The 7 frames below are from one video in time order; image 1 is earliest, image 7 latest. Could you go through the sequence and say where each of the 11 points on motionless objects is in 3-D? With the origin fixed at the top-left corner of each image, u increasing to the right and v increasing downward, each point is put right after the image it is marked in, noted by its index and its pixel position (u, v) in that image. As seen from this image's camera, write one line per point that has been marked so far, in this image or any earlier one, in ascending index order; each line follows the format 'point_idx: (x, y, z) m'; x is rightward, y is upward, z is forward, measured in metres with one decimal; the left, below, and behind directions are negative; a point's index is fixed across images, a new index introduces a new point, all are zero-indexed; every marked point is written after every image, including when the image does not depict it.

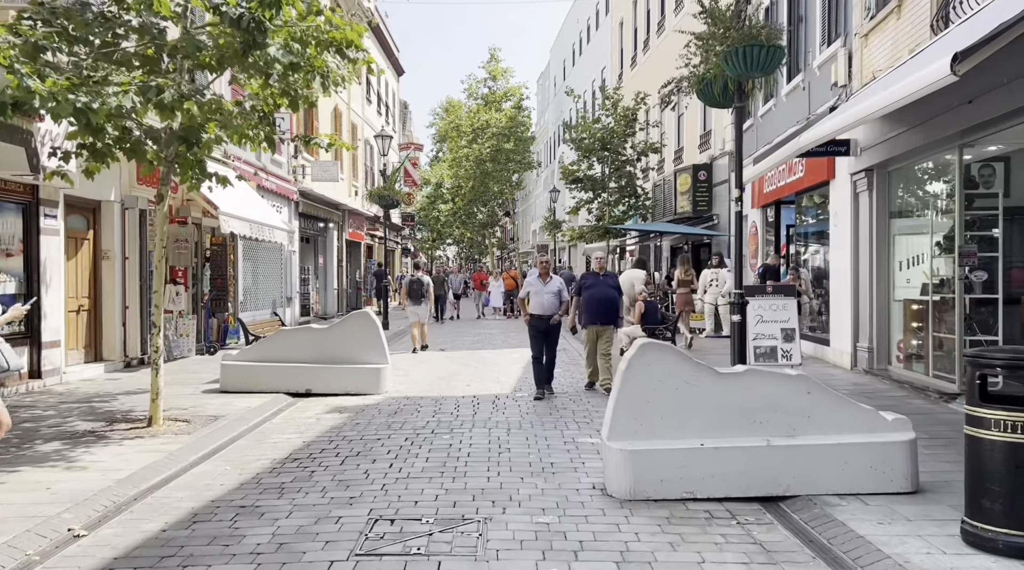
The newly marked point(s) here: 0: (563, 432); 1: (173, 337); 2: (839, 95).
0: (+0.4, -1.3, +7.8) m
1: (-5.3, -0.8, +14.4) m
2: (+4.3, +2.5, +12.0) m
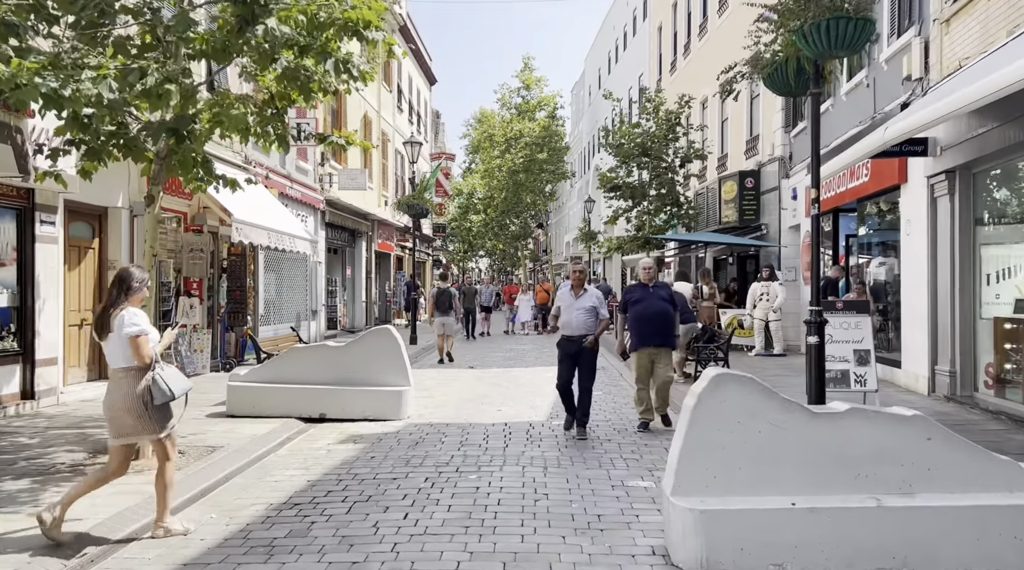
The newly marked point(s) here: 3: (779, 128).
0: (+0.7, -1.4, +6.6) m
1: (-4.8, -1.0, +13.5) m
2: (+4.7, +2.3, +10.8) m
3: (+6.1, +3.6, +20.5) m
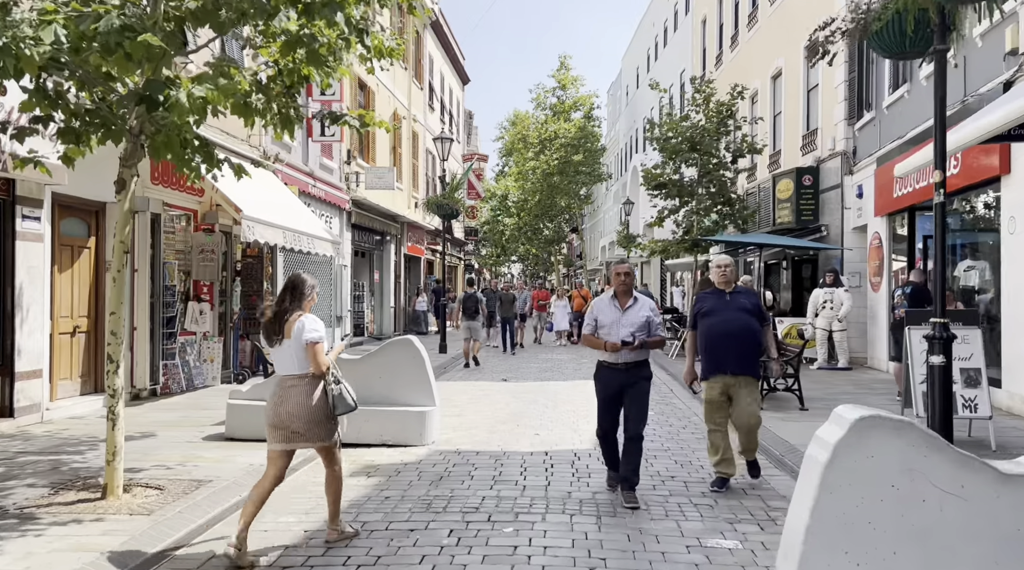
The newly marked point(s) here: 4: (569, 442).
0: (+1.0, -1.4, +5.3) m
1: (-4.3, -1.1, +12.3) m
2: (+5.2, +2.2, +9.3) m
3: (+6.9, +3.4, +19.0) m
4: (+0.5, -1.4, +8.3) m
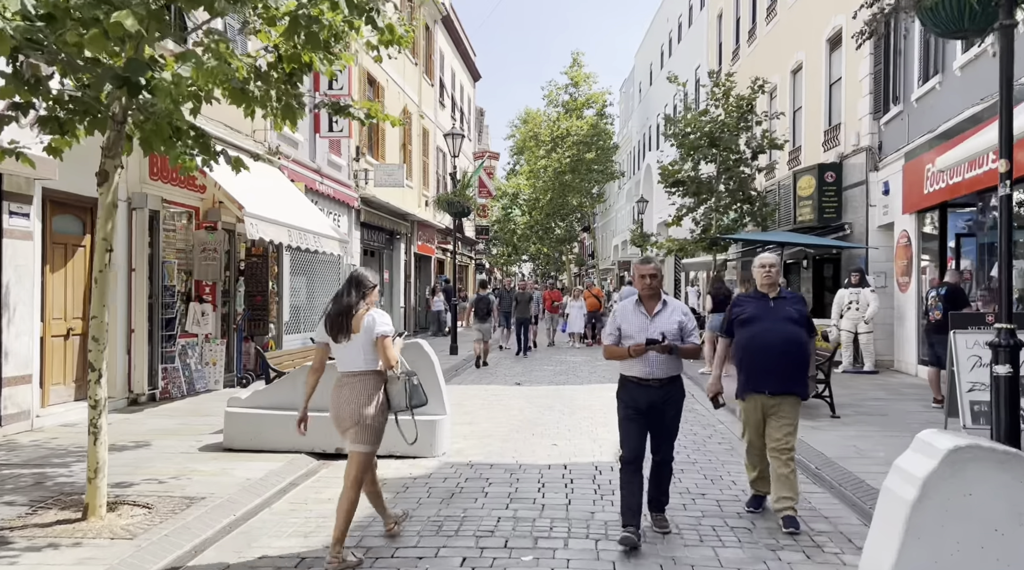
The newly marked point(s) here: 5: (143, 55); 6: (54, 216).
0: (+1.1, -1.4, +4.8) m
1: (-4.1, -1.1, +11.9) m
2: (+5.3, +2.2, +8.7) m
3: (+7.2, +3.4, +18.4) m
4: (+0.7, -1.5, +7.8) m
5: (-2.0, +1.3, +5.0) m
6: (-4.9, +0.7, +9.7) m
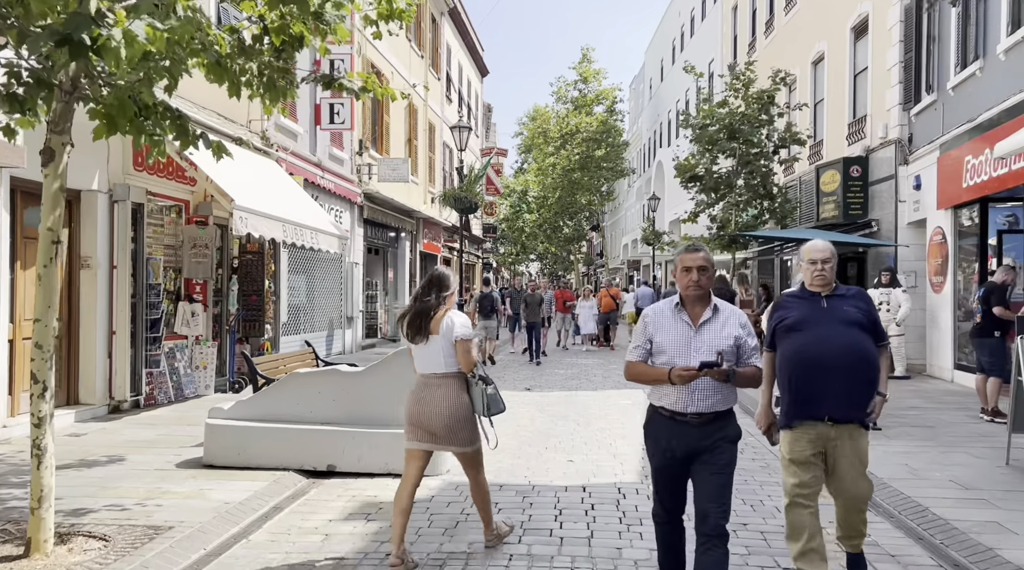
0: (+1.2, -1.4, +3.9) m
1: (-4.0, -1.0, +11.1) m
2: (+5.4, +2.2, +7.8) m
3: (+7.4, +3.4, +17.5) m
4: (+0.7, -1.5, +7.0) m
5: (-2.0, +1.3, +4.3) m
6: (-4.8, +0.8, +8.9) m
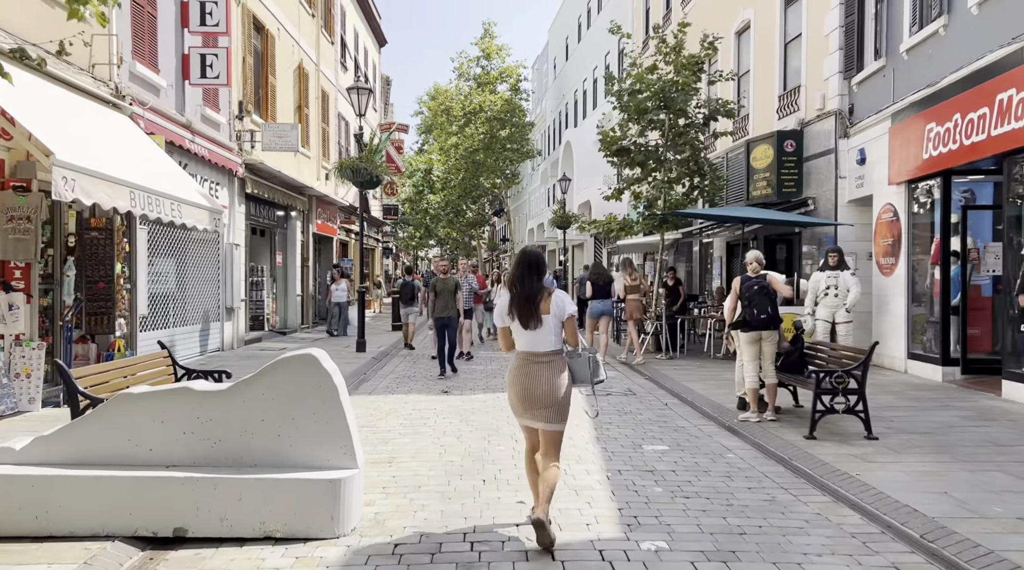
0: (+1.1, -1.3, +2.0) m
1: (-4.8, -0.9, +8.5) m
2: (+4.9, +2.4, +6.3) m
3: (+5.7, +3.7, +16.2) m
4: (+0.4, -1.3, +5.0) m
5: (-2.0, +1.3, +1.9) m
6: (-5.3, +0.9, +6.3) m
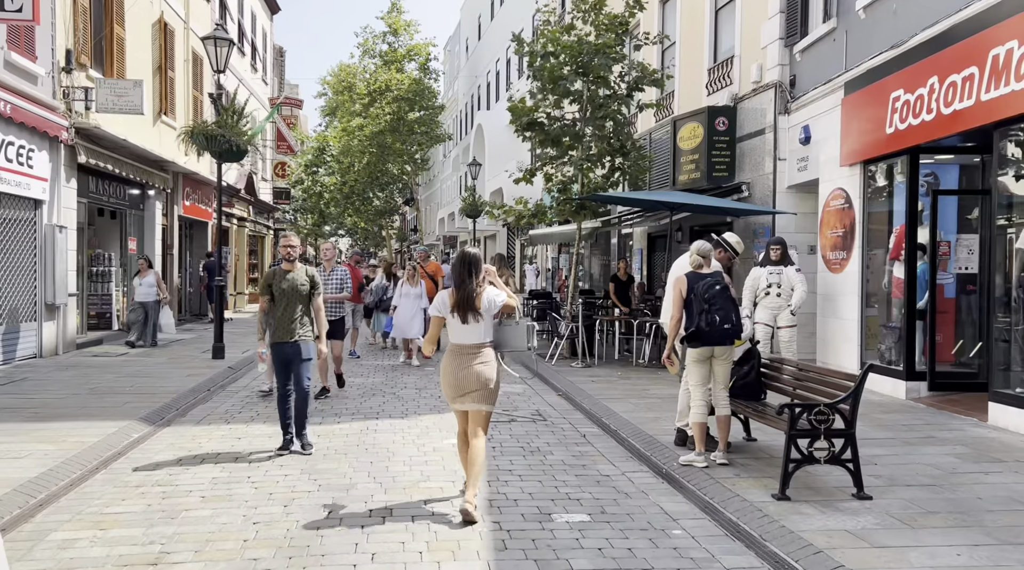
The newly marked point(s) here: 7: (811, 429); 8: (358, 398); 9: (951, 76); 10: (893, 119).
0: (+0.8, -1.4, -0.4) m
1: (-5.7, -0.8, +5.5) m
2: (+4.2, +2.3, +4.2) m
3: (+4.1, +3.8, +14.1) m
4: (-0.2, -1.4, +2.5) m
5: (-2.3, +1.3, -0.8) m
6: (-6.0, +0.9, +3.2) m
7: (+2.0, -0.9, +6.0) m
8: (-1.8, -1.2, +10.2) m
9: (+4.6, +2.2, +9.5) m
10: (+4.5, +1.9, +10.7) m
